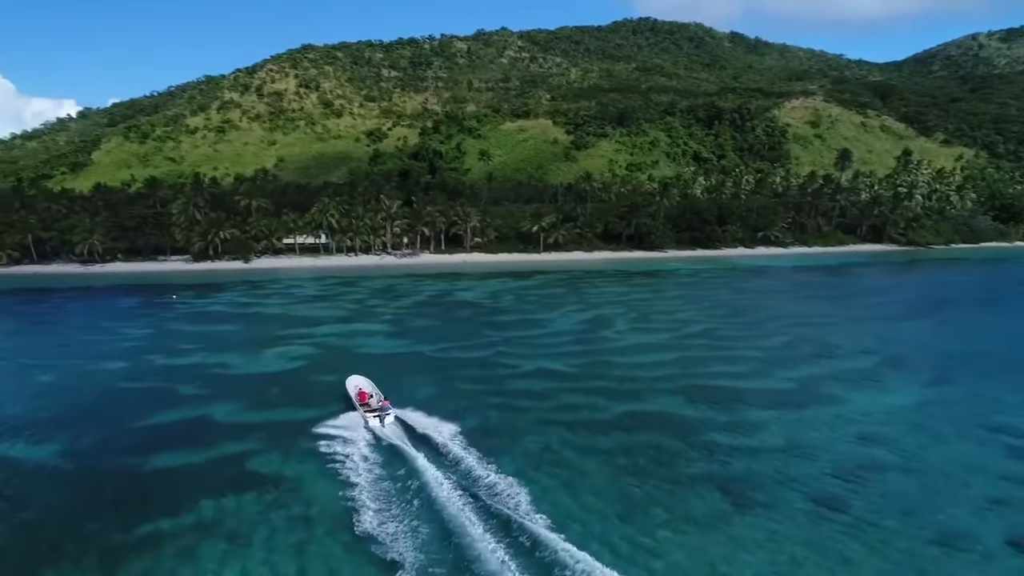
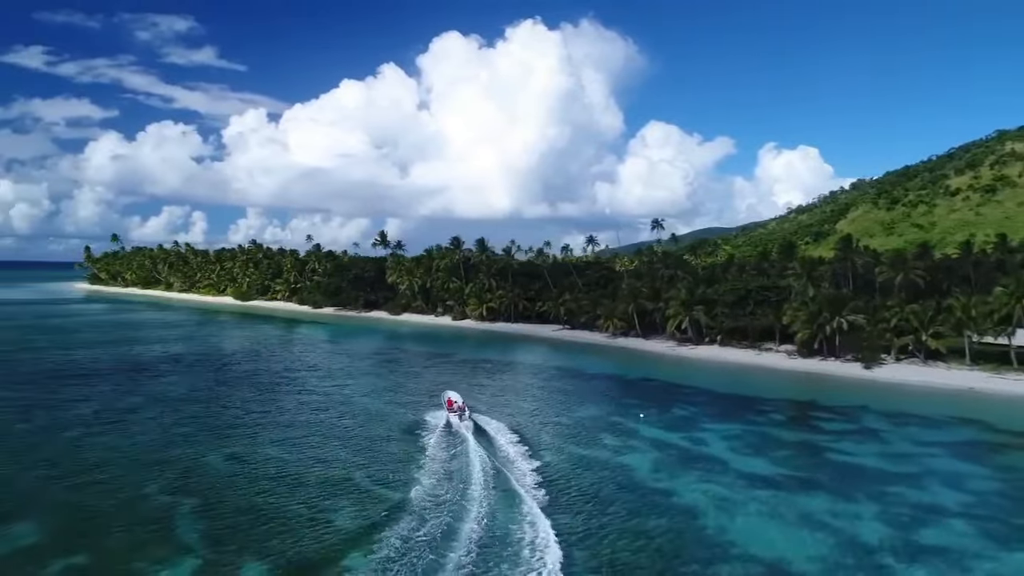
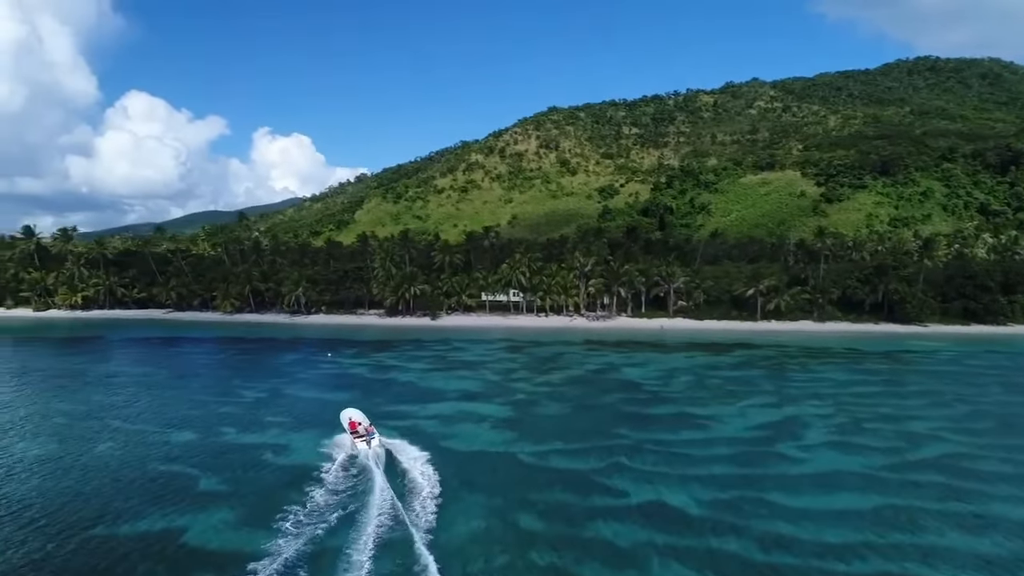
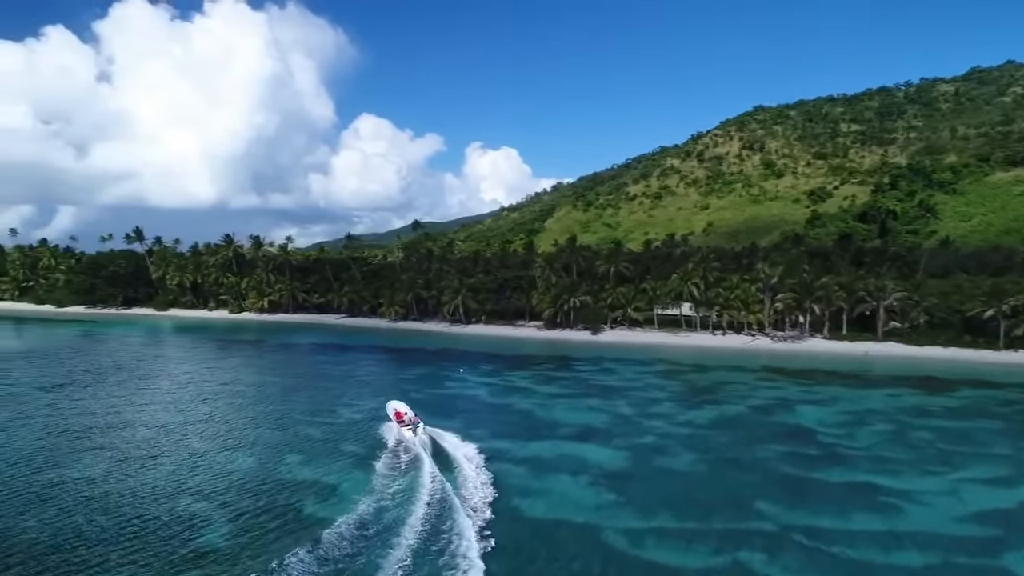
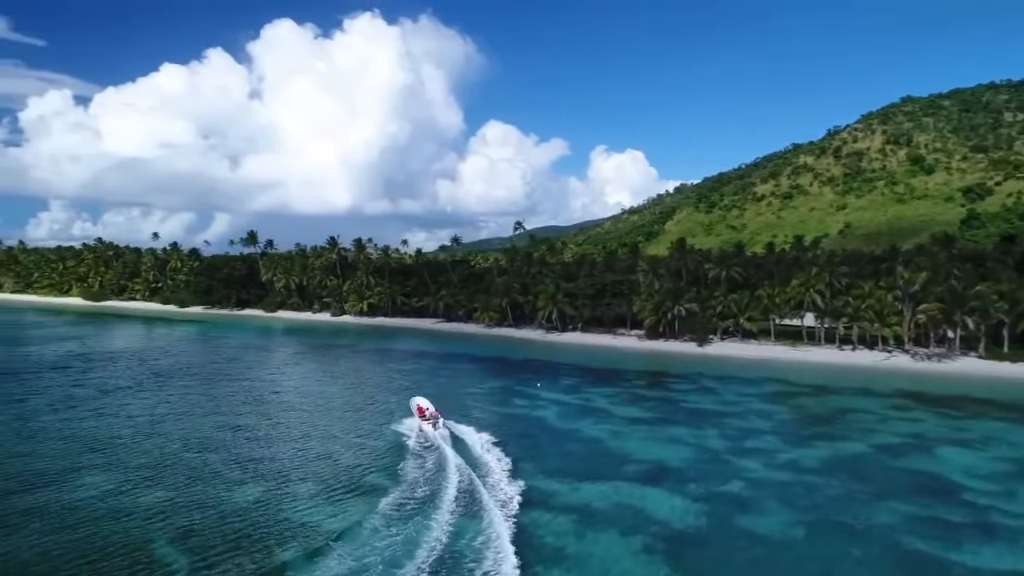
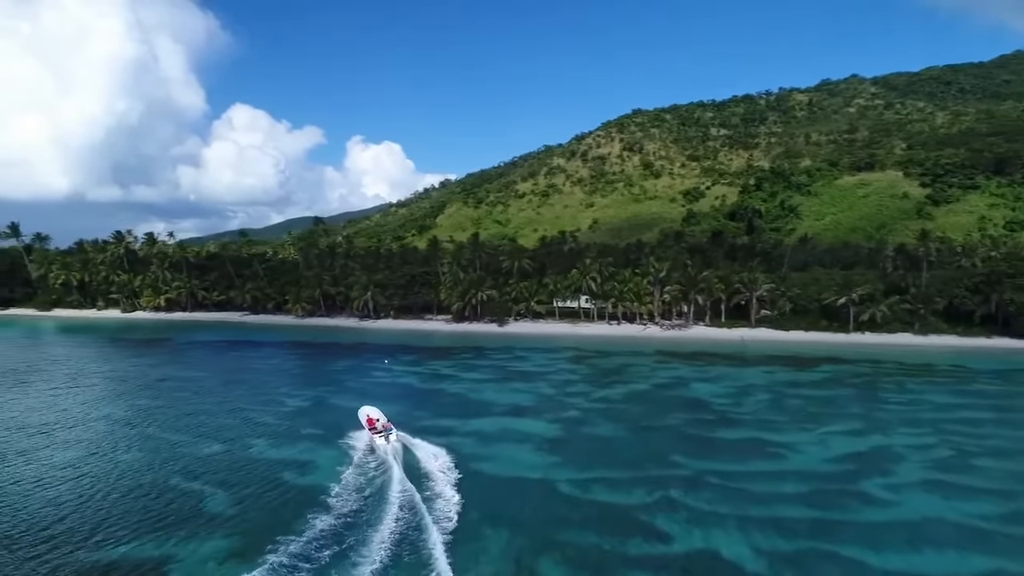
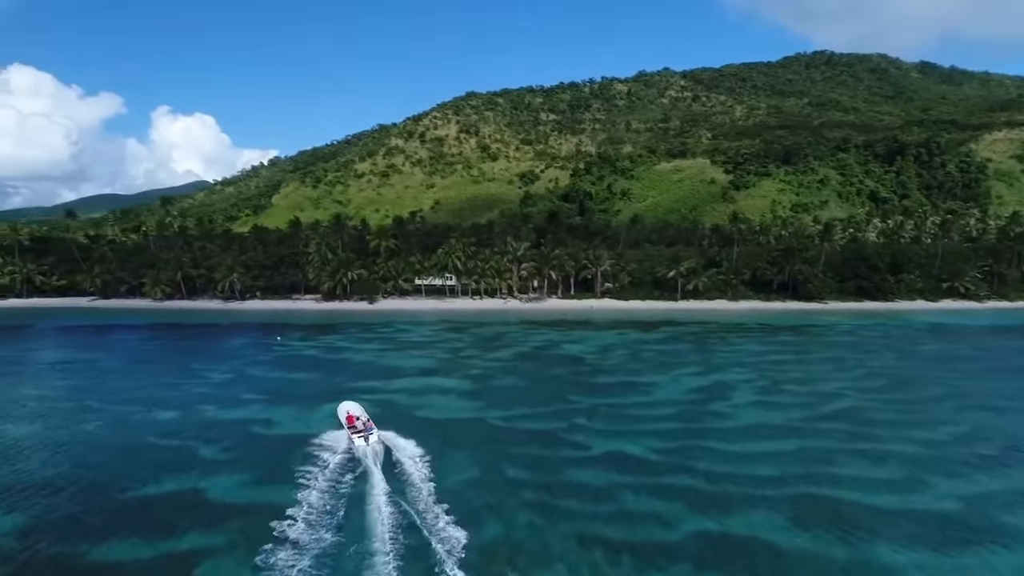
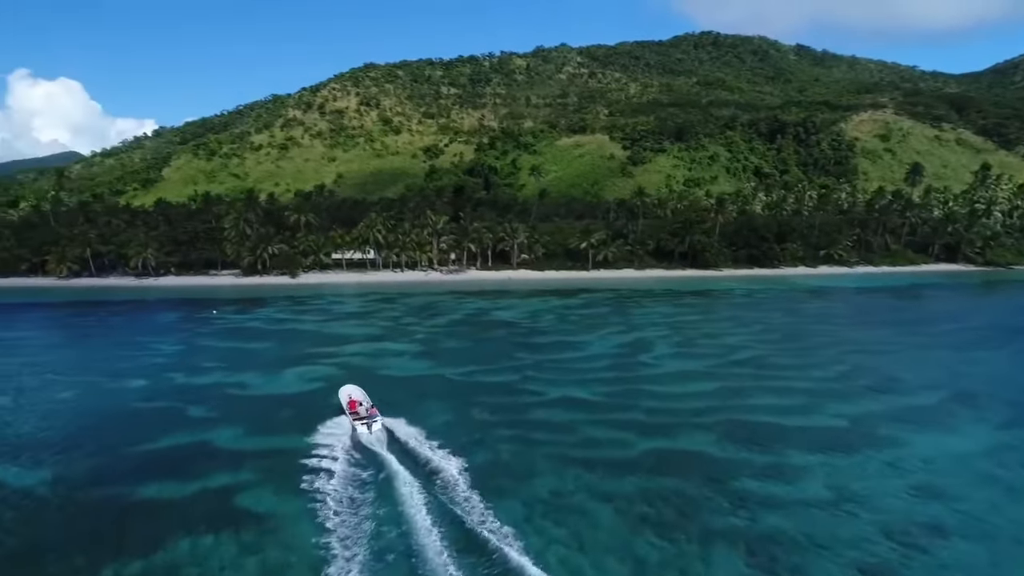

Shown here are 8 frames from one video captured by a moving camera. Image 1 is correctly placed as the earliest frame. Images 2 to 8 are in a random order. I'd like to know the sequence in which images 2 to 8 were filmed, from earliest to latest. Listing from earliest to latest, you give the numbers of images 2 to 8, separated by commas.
8, 7, 3, 6, 4, 5, 2
